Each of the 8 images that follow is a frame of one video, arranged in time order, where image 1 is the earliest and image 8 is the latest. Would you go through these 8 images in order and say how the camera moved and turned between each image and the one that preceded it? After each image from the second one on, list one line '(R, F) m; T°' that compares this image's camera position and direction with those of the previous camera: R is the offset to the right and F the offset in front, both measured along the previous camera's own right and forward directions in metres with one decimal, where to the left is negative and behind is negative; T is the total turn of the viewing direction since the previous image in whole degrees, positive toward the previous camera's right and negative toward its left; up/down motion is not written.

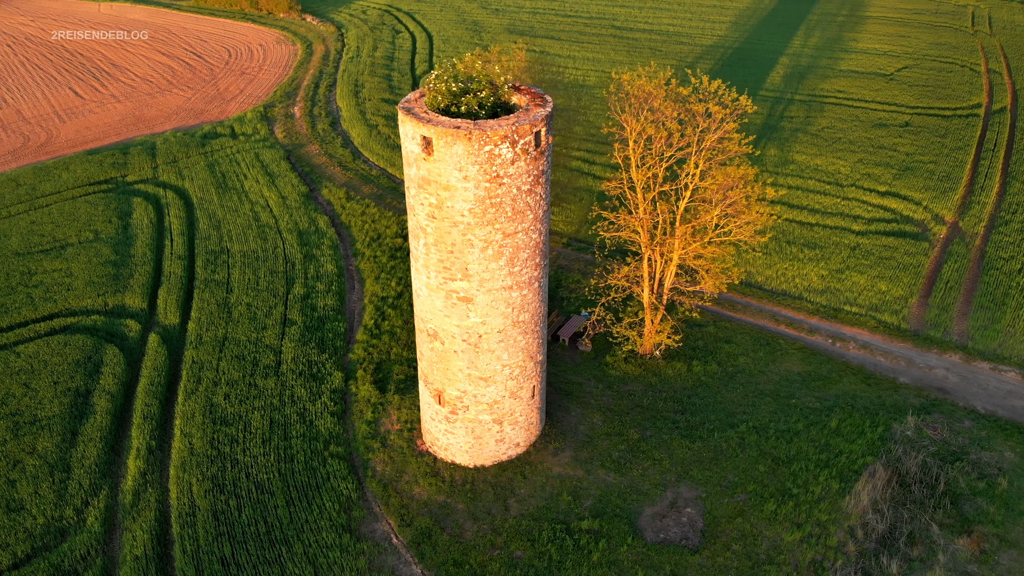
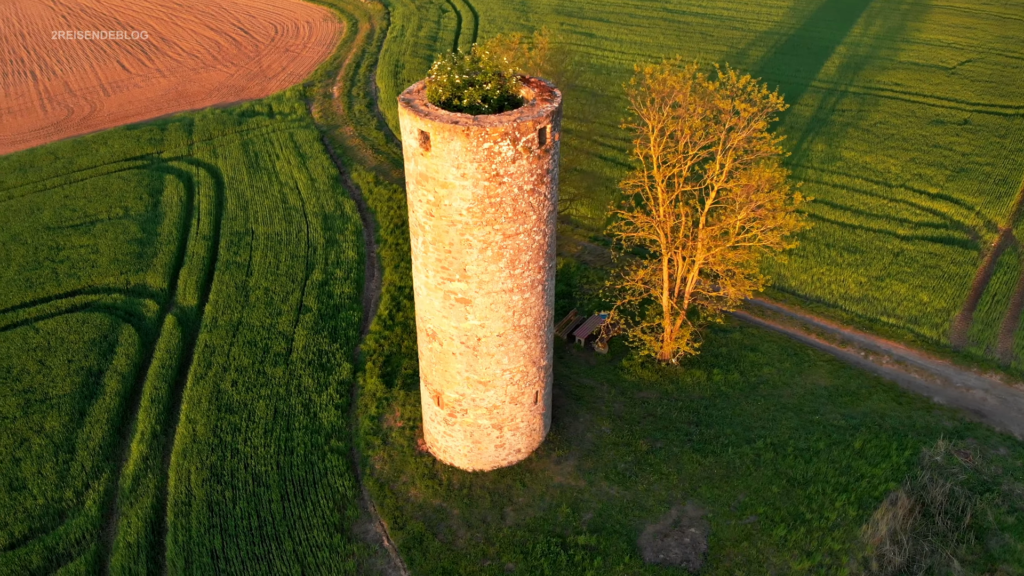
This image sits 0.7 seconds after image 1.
(+0.6, +0.5) m; -4°
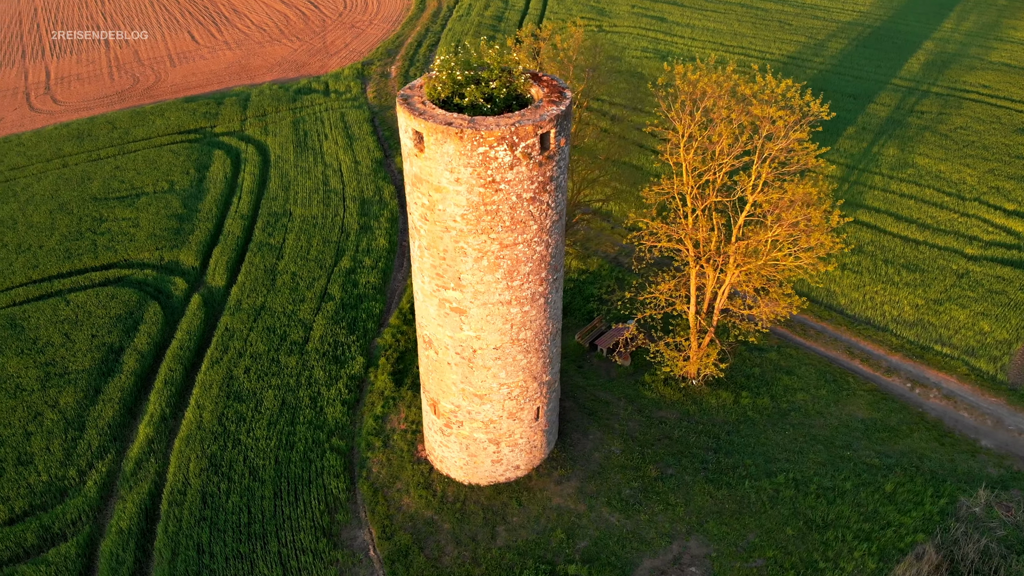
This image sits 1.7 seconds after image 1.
(+0.9, +0.7) m; -5°
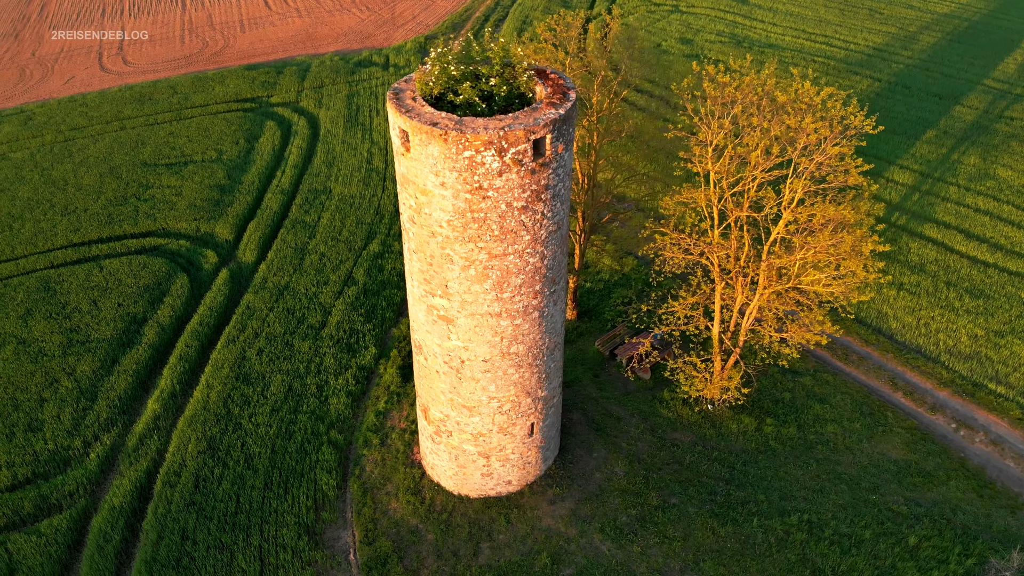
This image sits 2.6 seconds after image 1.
(+1.0, +0.7) m; -5°
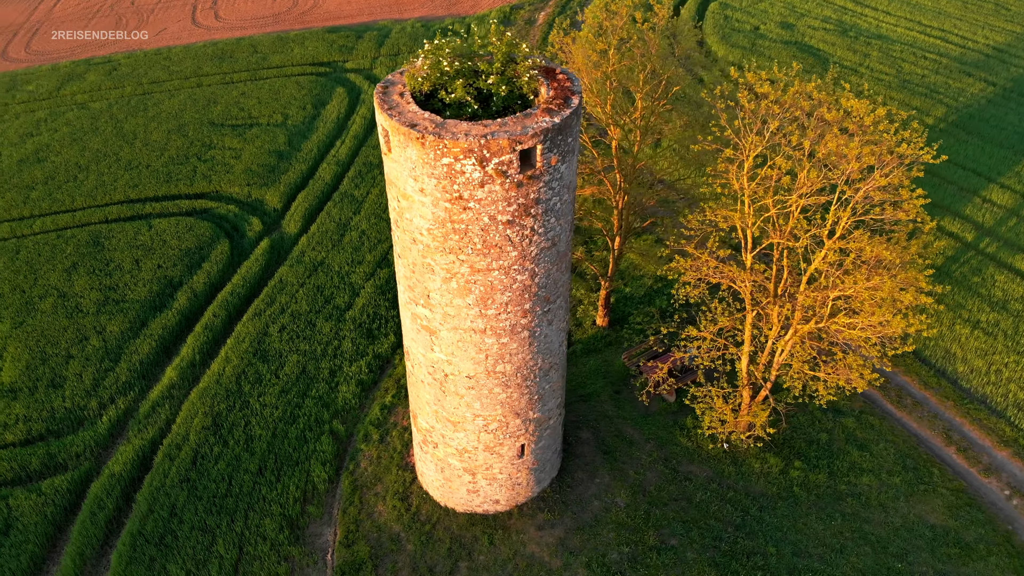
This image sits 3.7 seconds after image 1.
(+1.1, +0.8) m; -7°
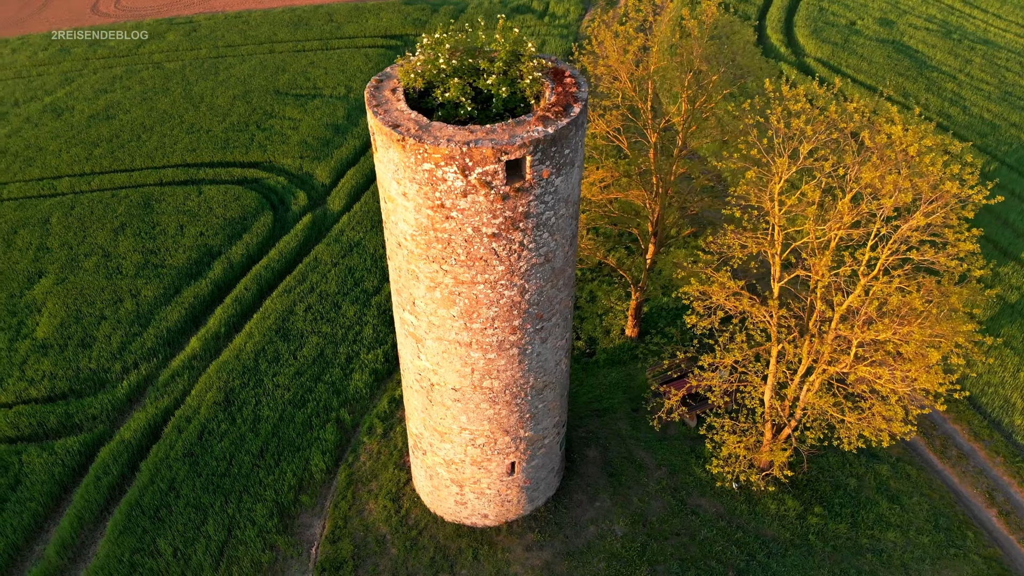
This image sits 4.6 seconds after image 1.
(+0.9, +0.6) m; -6°
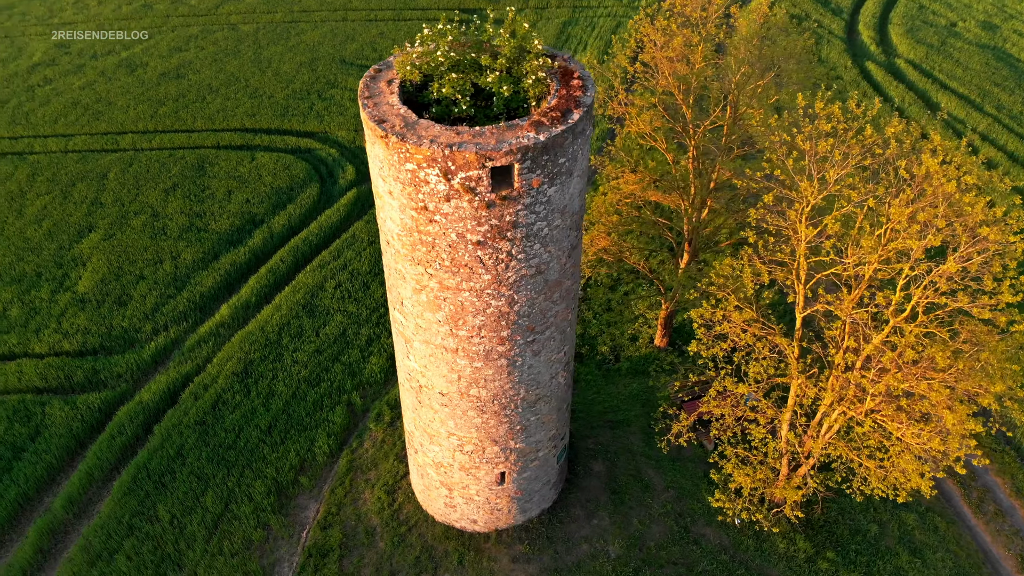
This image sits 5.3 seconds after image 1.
(+0.8, +0.4) m; -6°
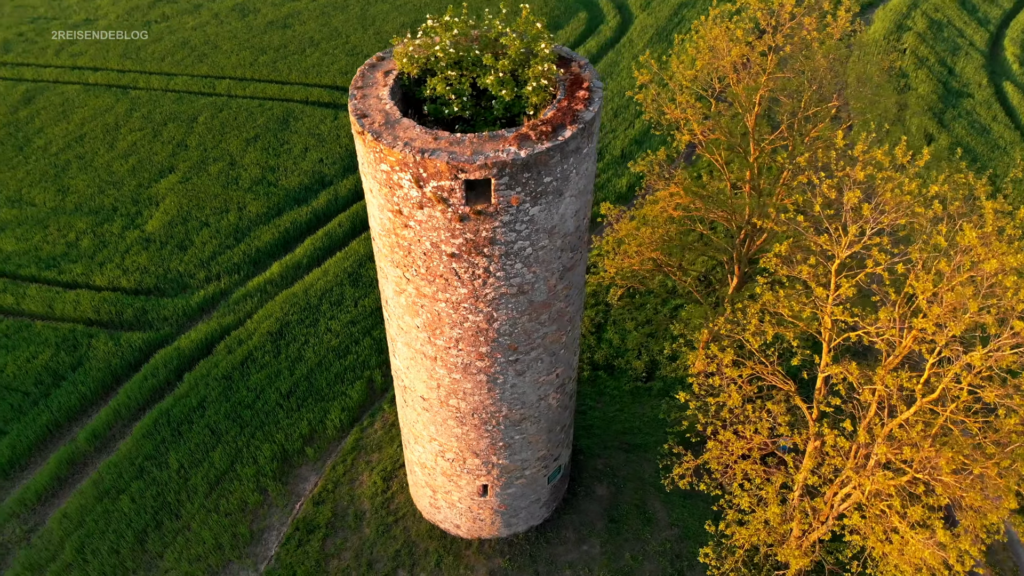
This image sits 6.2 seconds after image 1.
(+1.1, +0.6) m; -8°
